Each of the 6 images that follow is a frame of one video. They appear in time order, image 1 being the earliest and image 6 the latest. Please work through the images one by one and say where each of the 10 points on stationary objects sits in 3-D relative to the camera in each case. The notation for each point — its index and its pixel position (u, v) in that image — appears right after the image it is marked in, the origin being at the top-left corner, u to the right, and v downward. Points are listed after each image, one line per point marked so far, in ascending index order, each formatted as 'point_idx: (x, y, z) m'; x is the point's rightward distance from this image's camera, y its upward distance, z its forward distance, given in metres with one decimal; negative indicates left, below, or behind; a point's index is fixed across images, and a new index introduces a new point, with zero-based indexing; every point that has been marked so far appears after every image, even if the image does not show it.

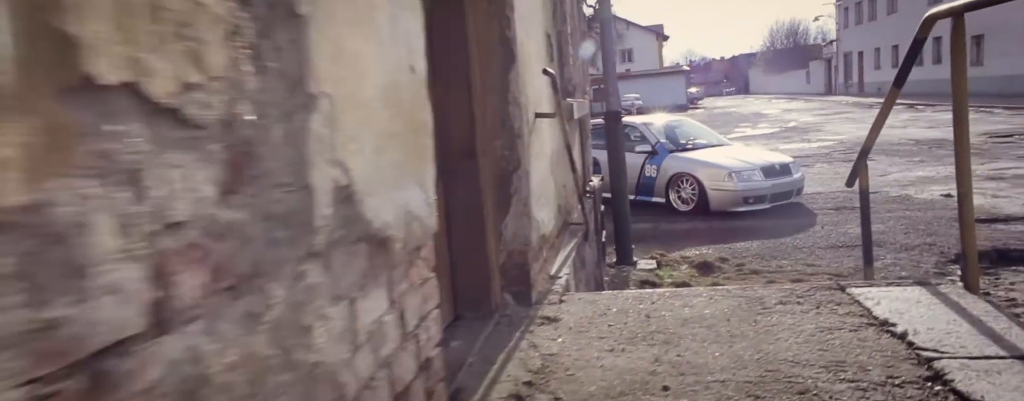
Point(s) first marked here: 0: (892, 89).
0: (+2.1, +0.6, +3.7) m
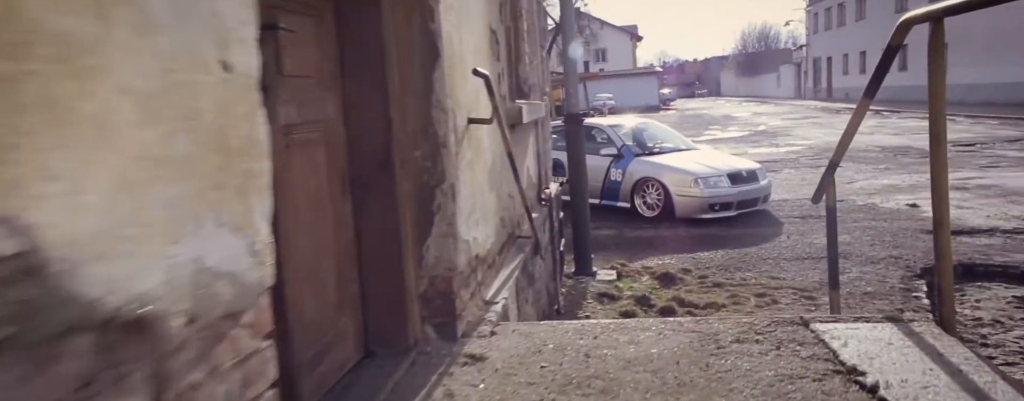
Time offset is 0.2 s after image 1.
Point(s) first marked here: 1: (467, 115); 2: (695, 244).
0: (+1.8, +0.5, +3.4) m
1: (-0.2, +0.4, +3.1) m
2: (+2.5, -0.6, +8.9) m
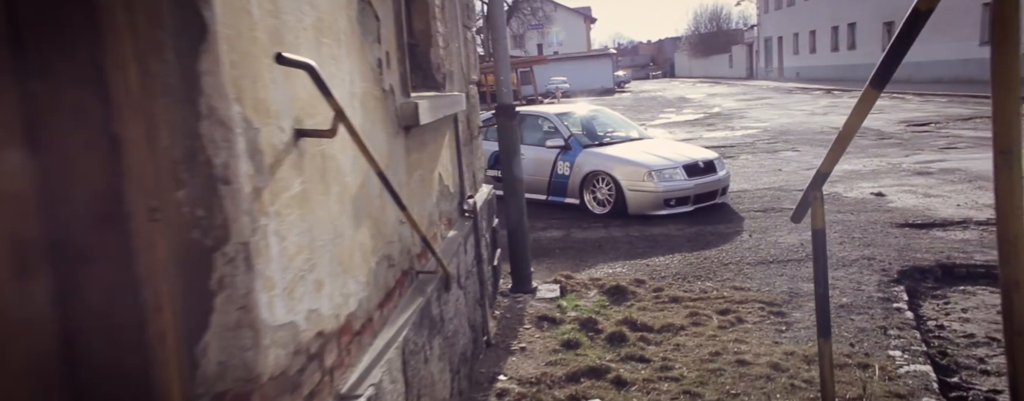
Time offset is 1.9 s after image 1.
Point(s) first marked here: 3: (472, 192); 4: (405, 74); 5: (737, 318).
0: (+1.3, +0.4, +2.4) m
1: (-0.7, +0.2, +2.0) m
2: (+1.7, -0.6, +8.0) m
3: (-0.4, +0.1, +5.7) m
4: (-0.6, +0.7, +3.6) m
5: (+1.9, -1.0, +5.6) m
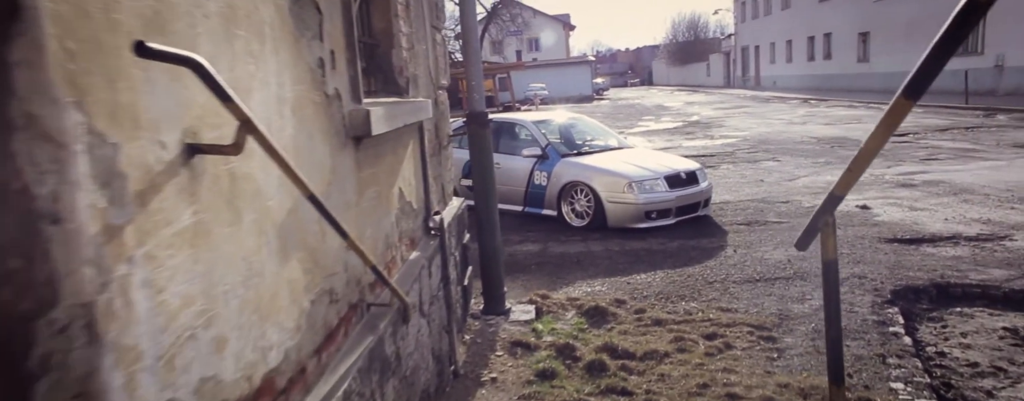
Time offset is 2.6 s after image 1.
0: (+1.2, +0.3, +2.0) m
1: (-0.8, +0.1, +1.6) m
2: (+1.4, -0.7, +7.6) m
3: (-0.6, -0.1, +5.3) m
4: (-0.7, +0.6, +3.1) m
5: (+1.7, -1.1, +5.2) m
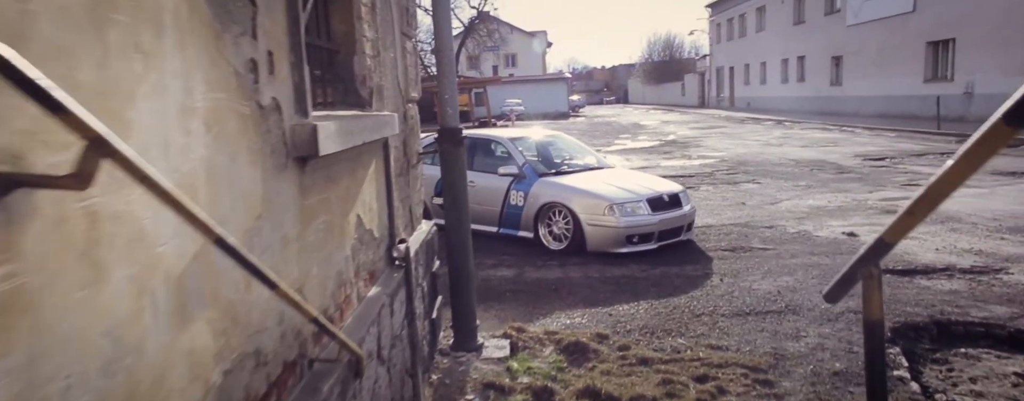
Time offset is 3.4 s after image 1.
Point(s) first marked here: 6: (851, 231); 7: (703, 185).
0: (+1.1, +0.2, +1.6) m
1: (-0.8, +0.1, +1.0) m
2: (+1.1, -1.0, +7.1) m
3: (-0.8, -0.2, +4.7) m
4: (-0.8, +0.5, +2.6) m
5: (+1.5, -1.3, +4.8) m
6: (+4.8, -0.4, +9.4) m
7: (+4.2, +0.3, +14.4) m
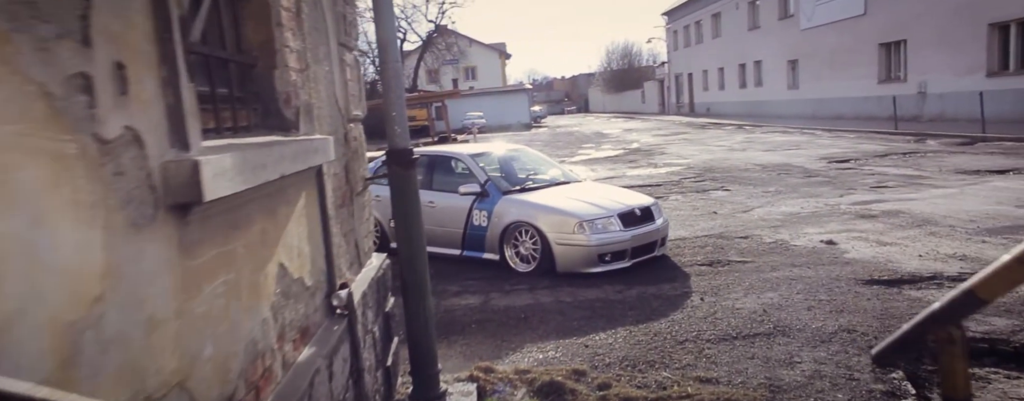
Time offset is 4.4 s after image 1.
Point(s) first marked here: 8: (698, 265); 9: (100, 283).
0: (+1.0, +0.1, +1.0) m
1: (-0.9, -0.1, +0.4) m
2: (+0.7, -1.2, +6.6) m
3: (-1.0, -0.4, +4.1) m
4: (-1.0, +0.3, +1.9) m
5: (+1.3, -1.5, +4.2) m
6: (+4.3, -0.5, +9.1) m
7: (+3.4, +0.1, +14.0) m
8: (+2.3, -0.8, +8.2) m
9: (-0.9, -0.2, +1.5) m
